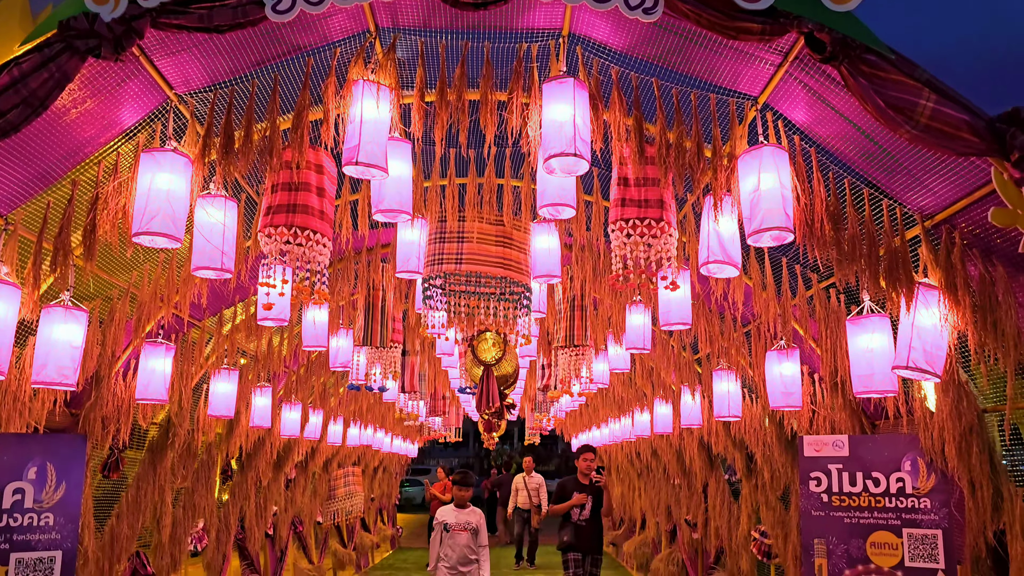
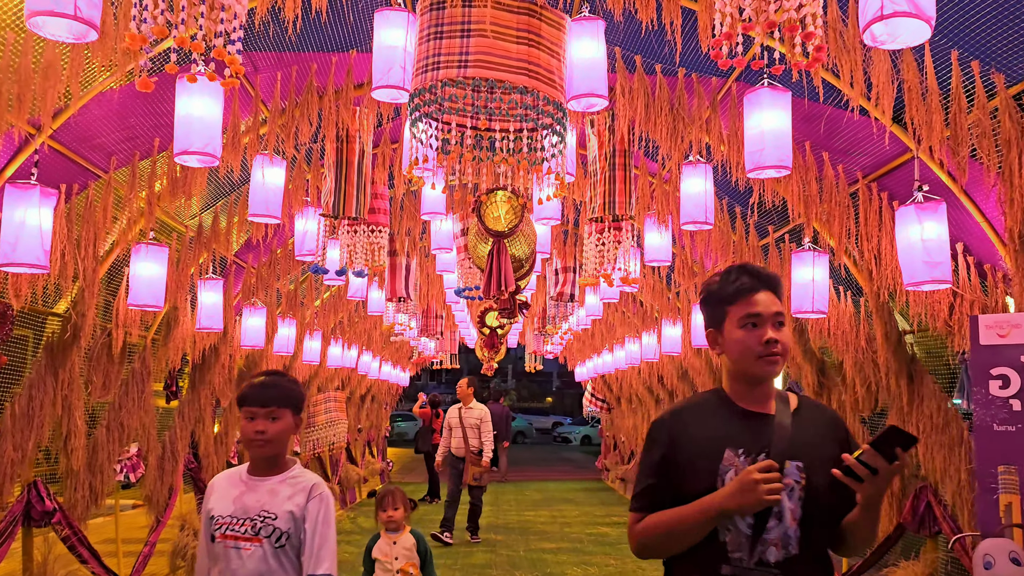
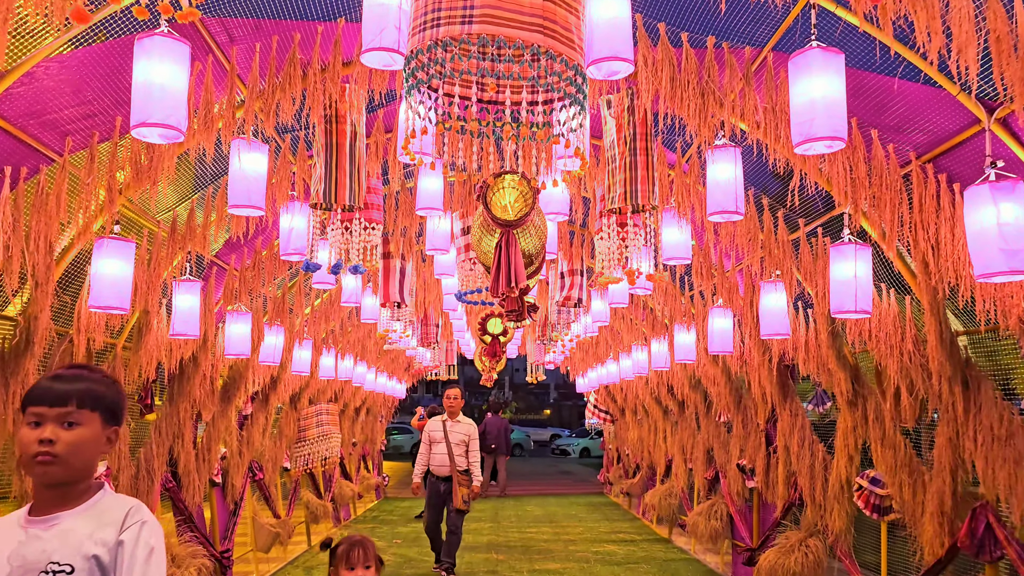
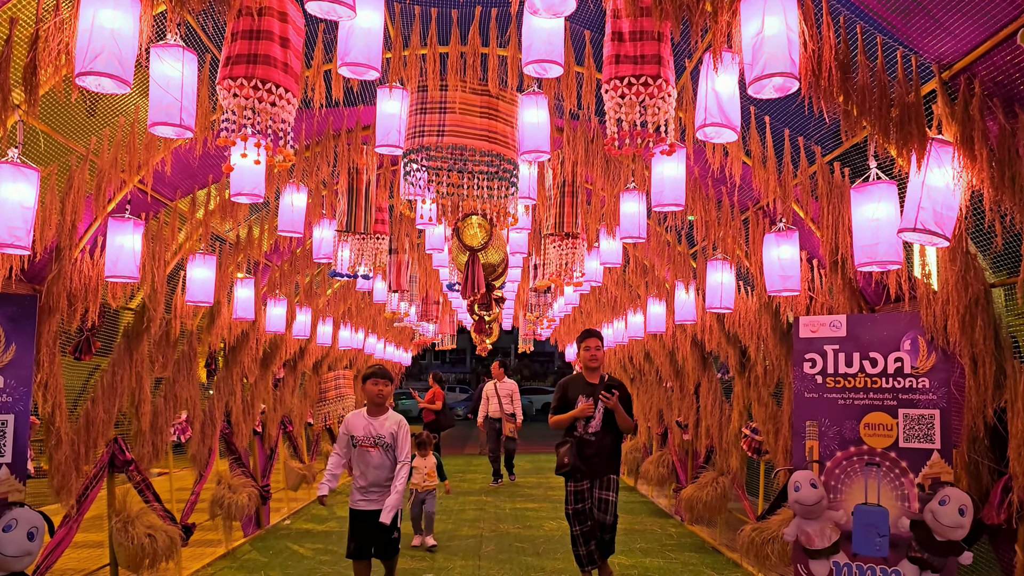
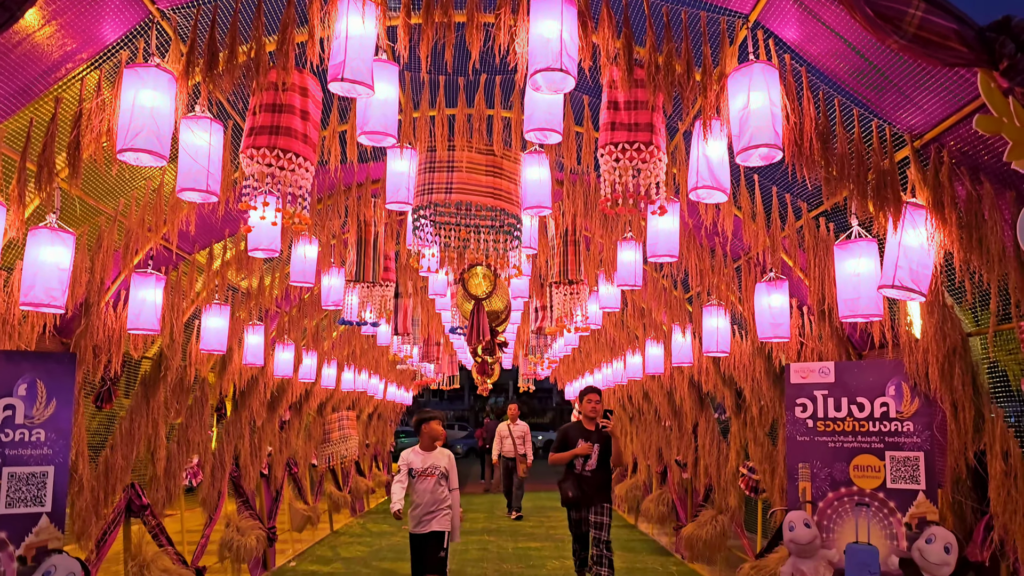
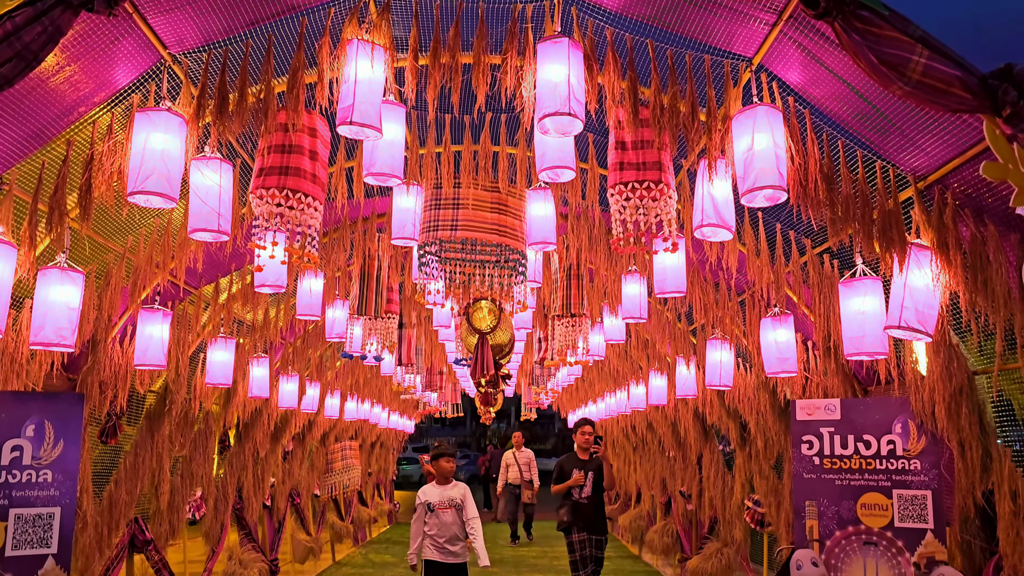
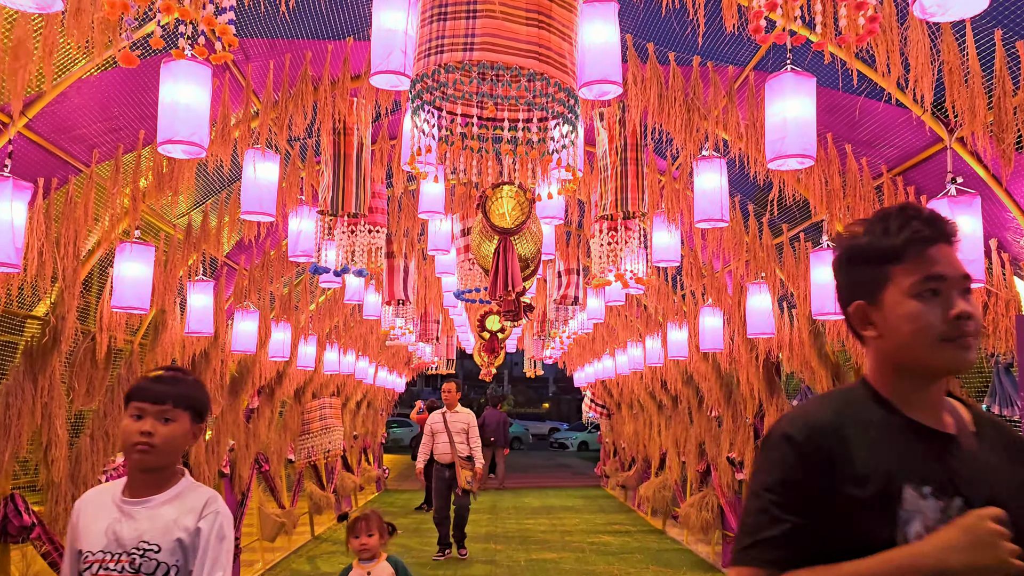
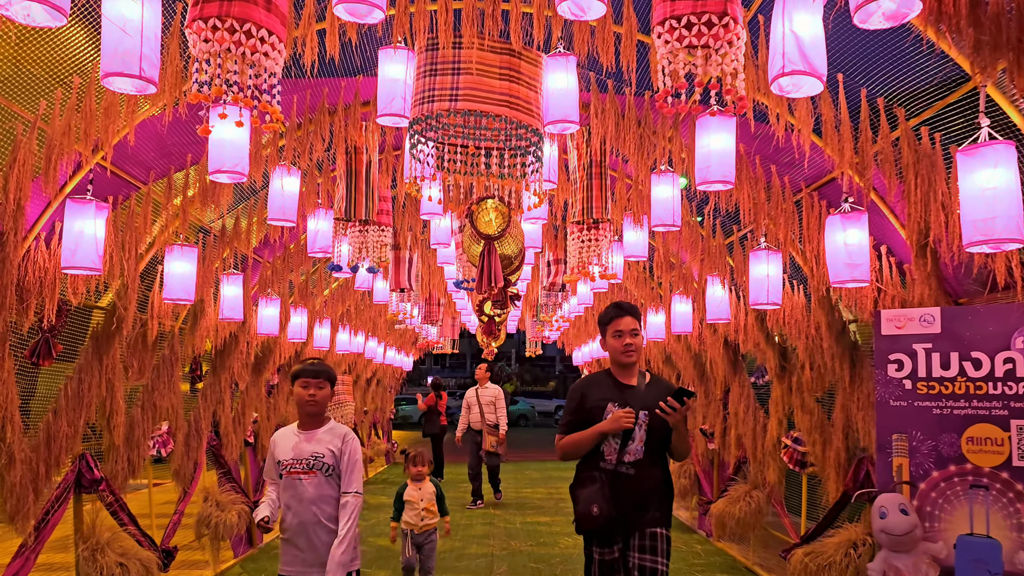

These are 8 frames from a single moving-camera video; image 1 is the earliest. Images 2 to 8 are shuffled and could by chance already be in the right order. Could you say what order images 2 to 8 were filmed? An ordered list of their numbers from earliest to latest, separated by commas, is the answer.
6, 5, 4, 8, 2, 7, 3
